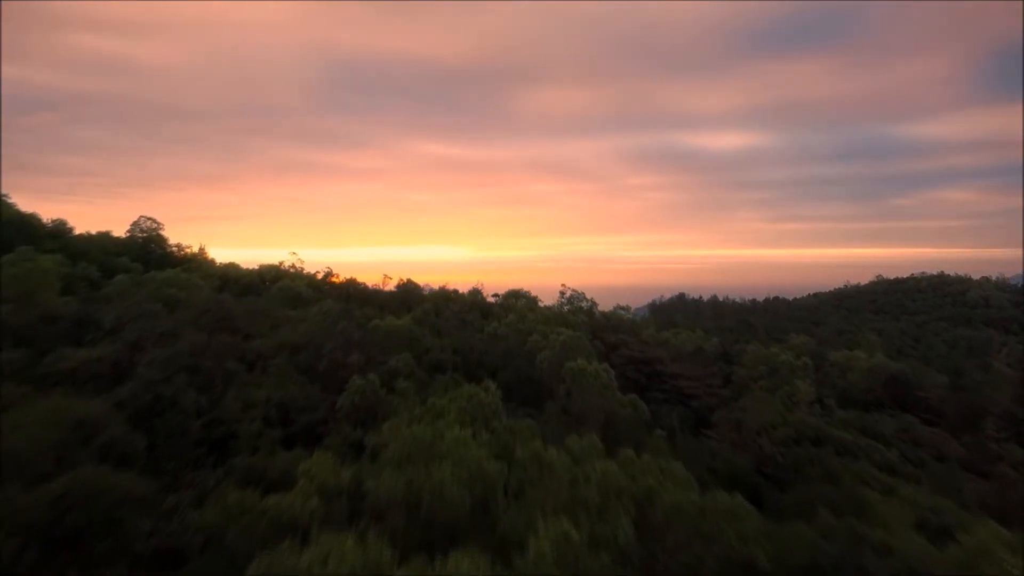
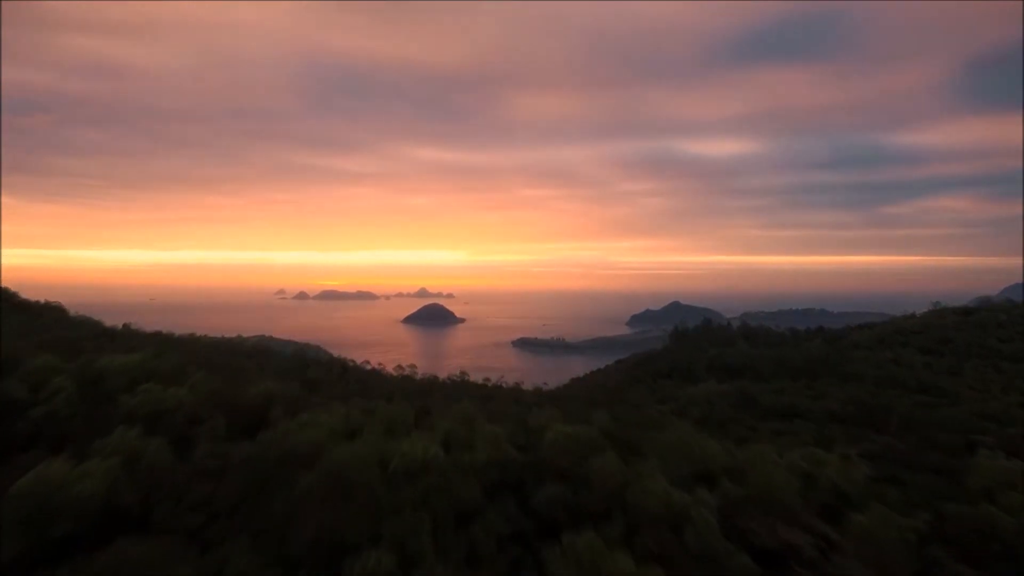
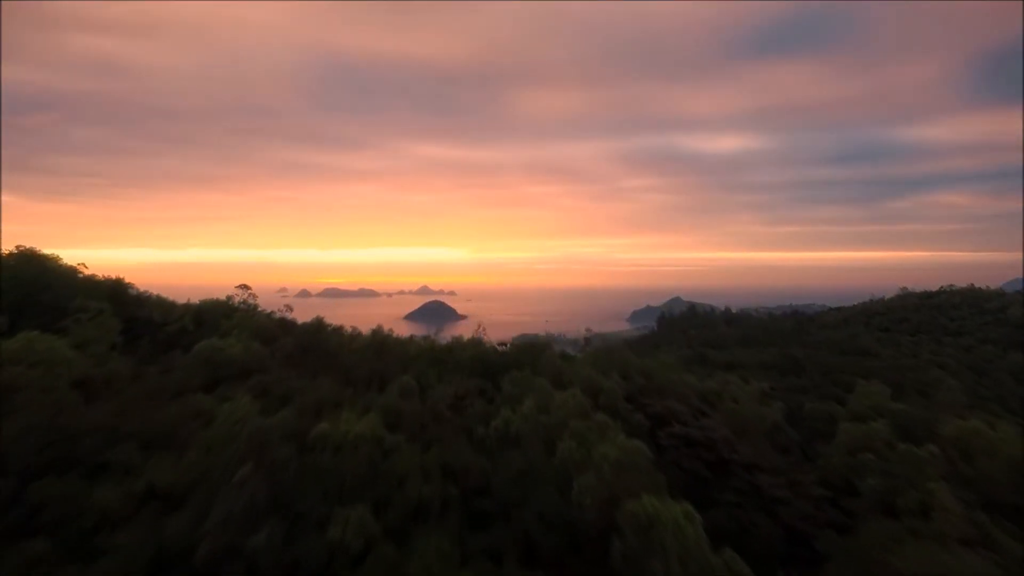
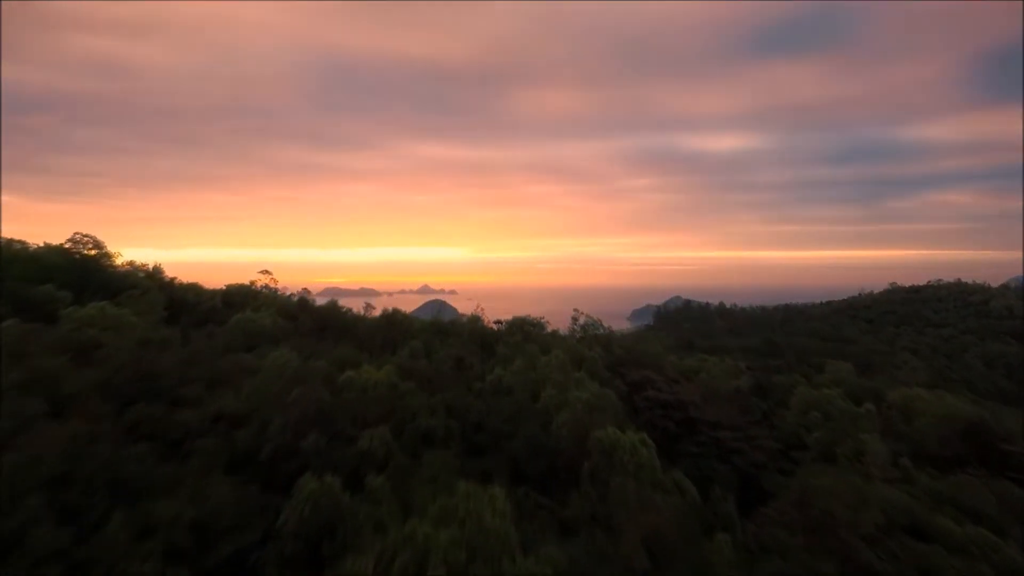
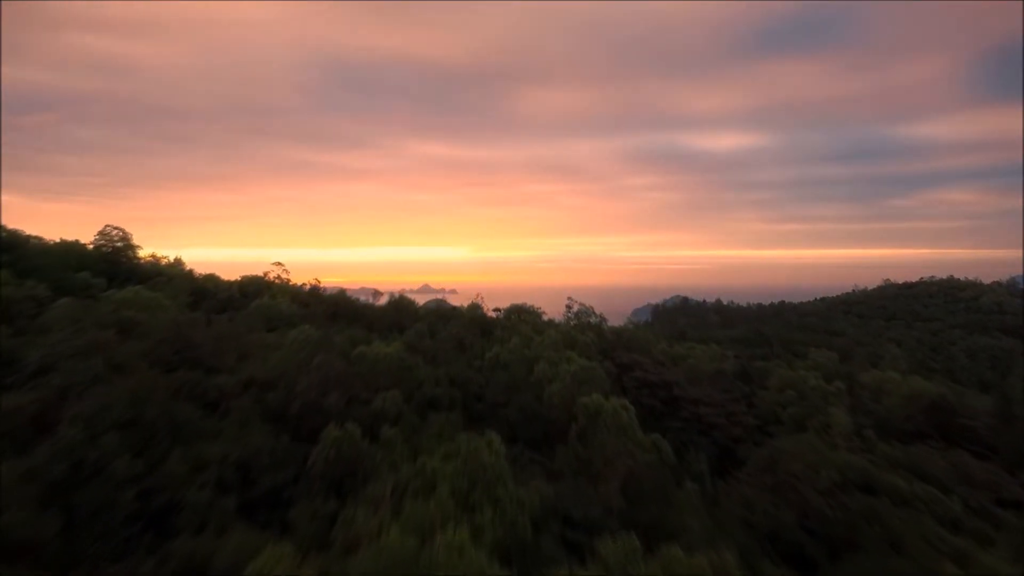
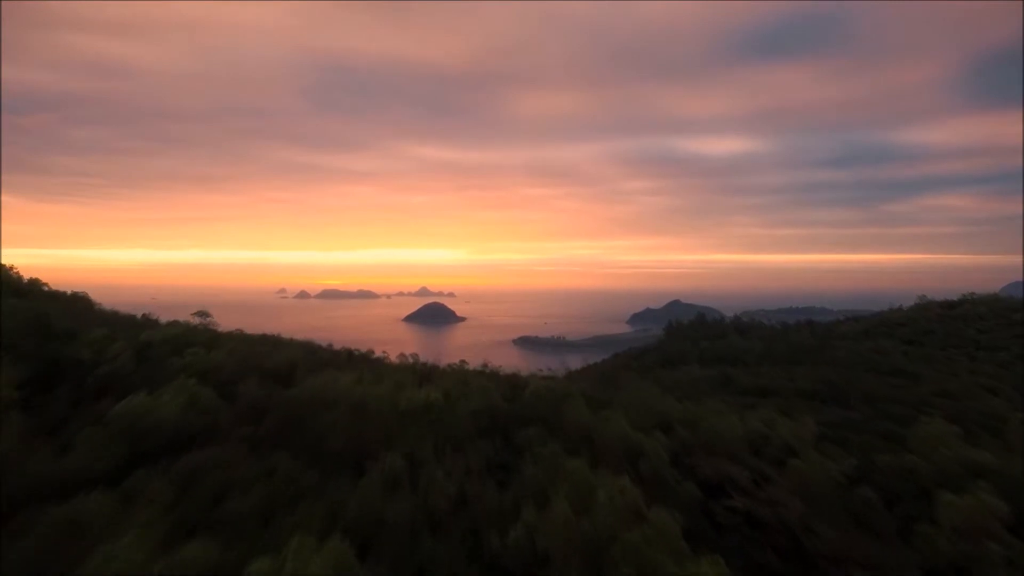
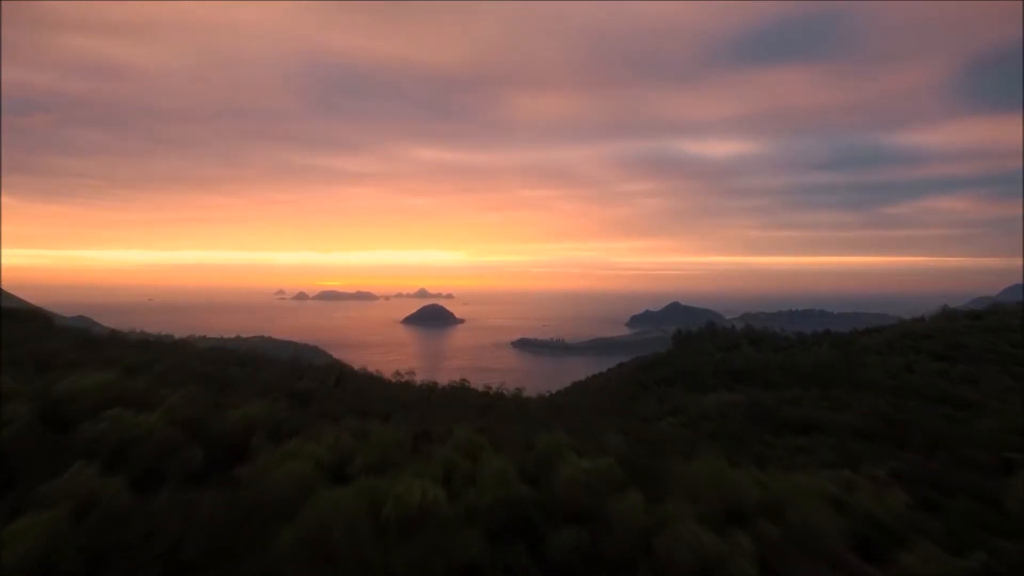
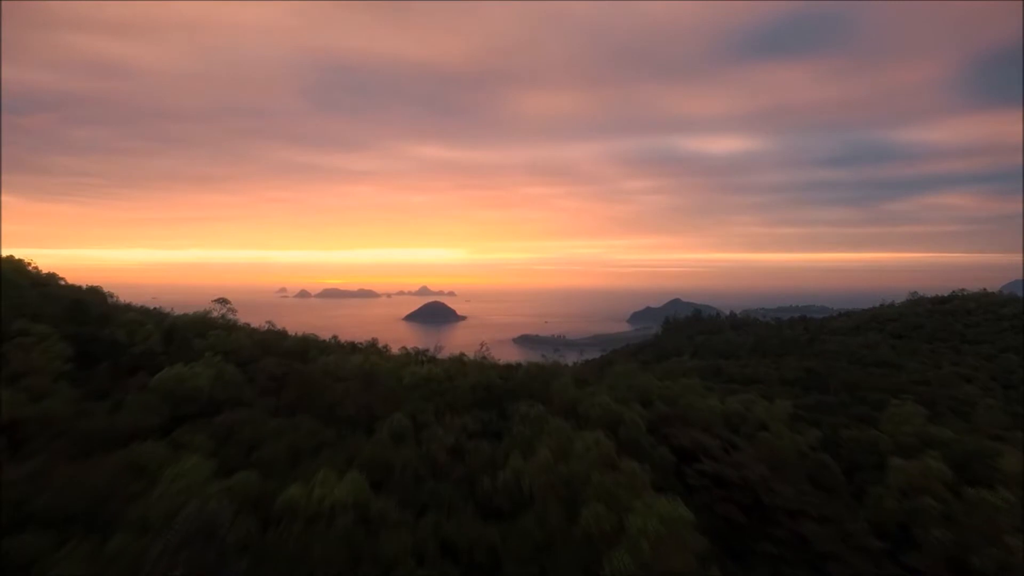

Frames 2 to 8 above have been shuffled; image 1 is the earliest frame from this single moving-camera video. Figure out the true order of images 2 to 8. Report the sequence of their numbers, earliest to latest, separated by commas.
5, 4, 3, 8, 6, 2, 7
